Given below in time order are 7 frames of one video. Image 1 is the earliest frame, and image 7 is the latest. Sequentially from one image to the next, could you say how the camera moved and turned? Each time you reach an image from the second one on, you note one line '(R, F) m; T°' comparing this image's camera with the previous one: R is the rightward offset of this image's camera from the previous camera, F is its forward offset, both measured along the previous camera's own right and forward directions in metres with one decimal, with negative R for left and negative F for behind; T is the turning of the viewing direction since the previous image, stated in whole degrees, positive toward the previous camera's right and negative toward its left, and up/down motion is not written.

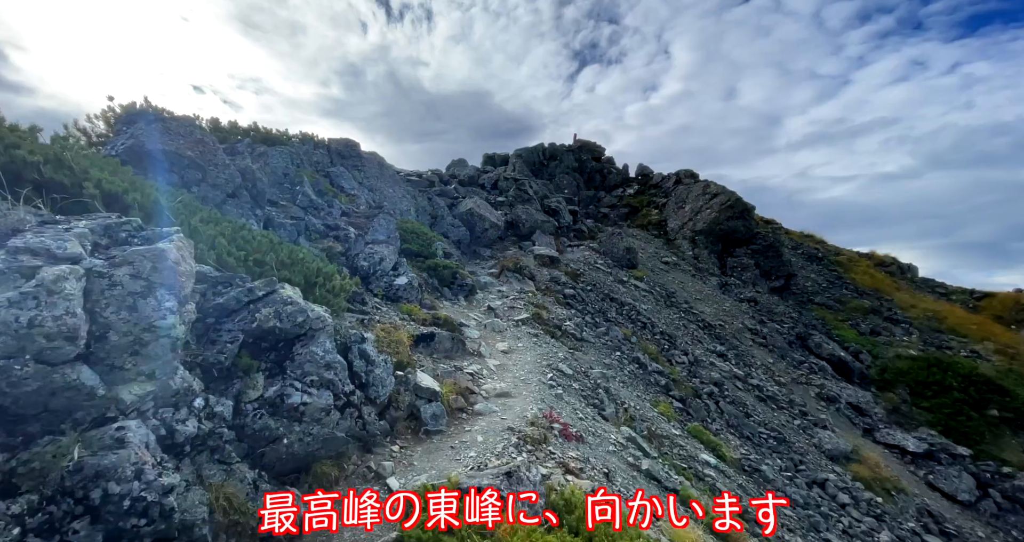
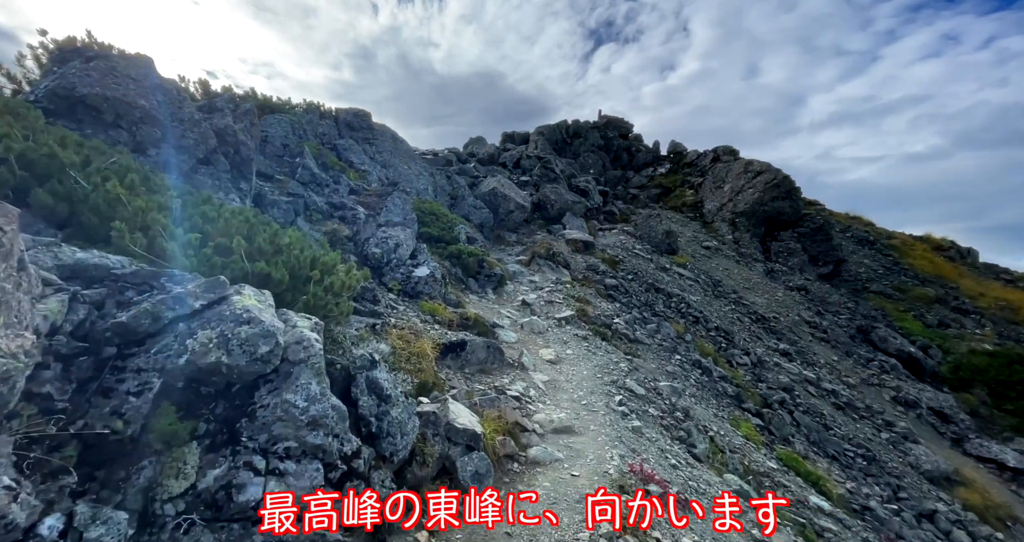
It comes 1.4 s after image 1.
(-1.3, +3.8) m; -2°
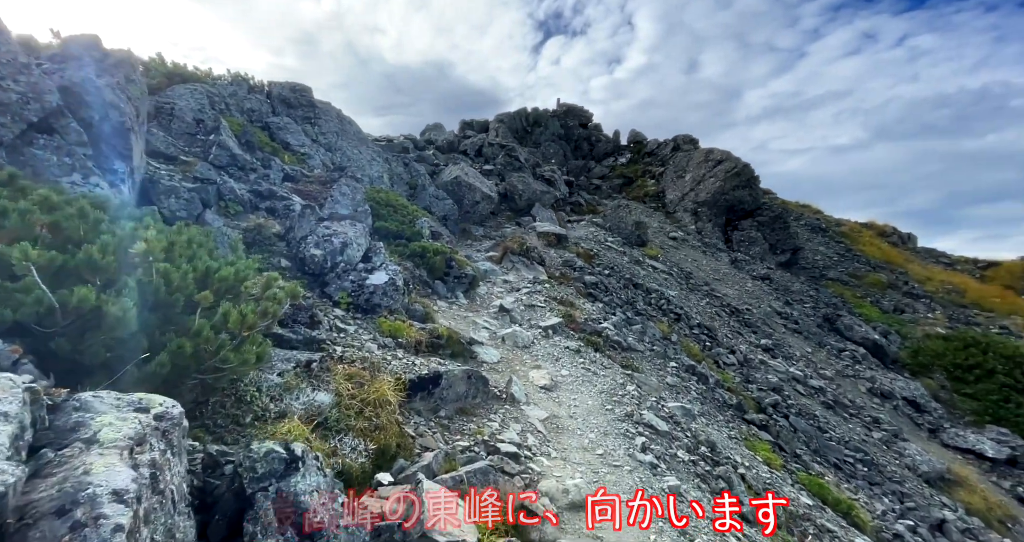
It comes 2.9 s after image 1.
(-0.6, +3.0) m; +6°
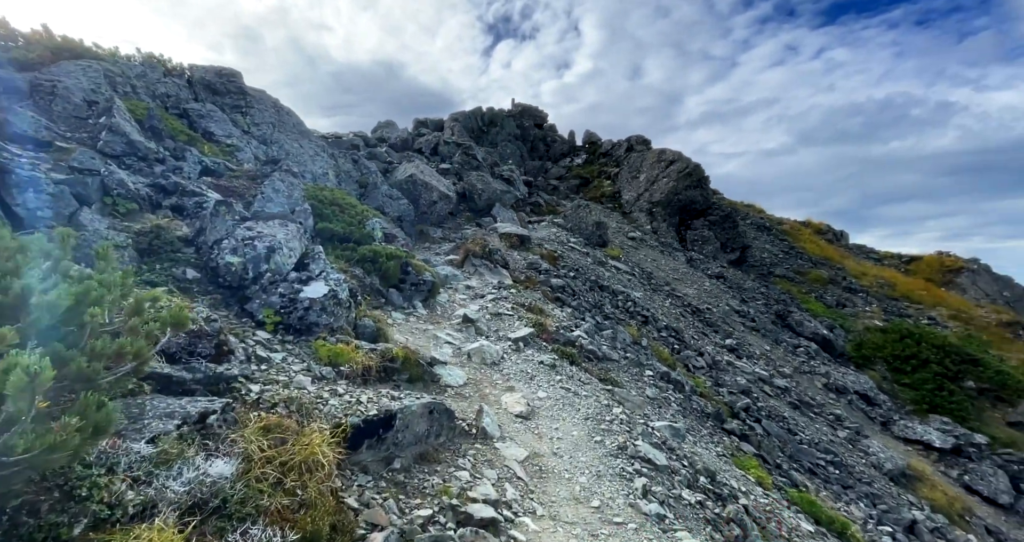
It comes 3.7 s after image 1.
(-0.2, +1.8) m; +6°
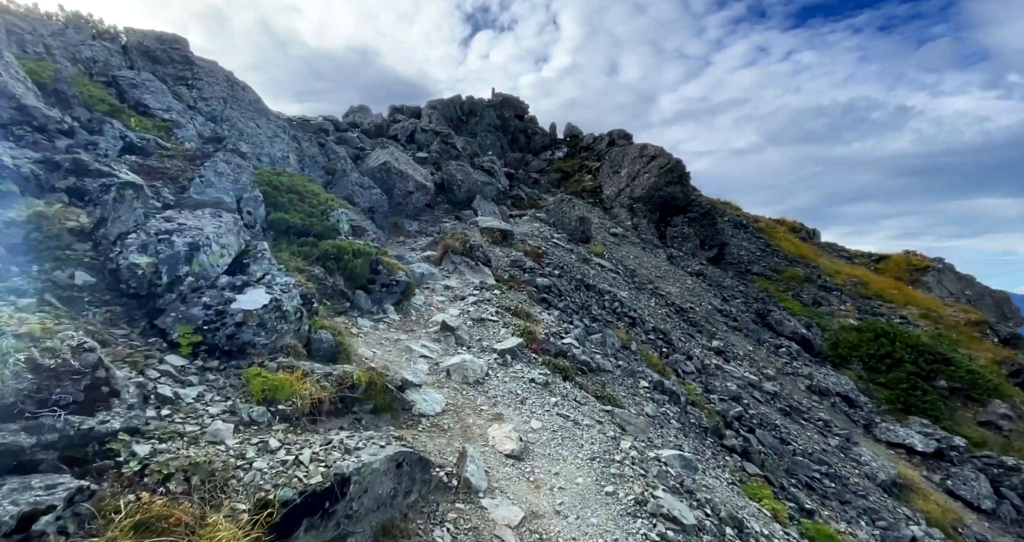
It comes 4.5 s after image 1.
(-0.3, +1.9) m; +3°
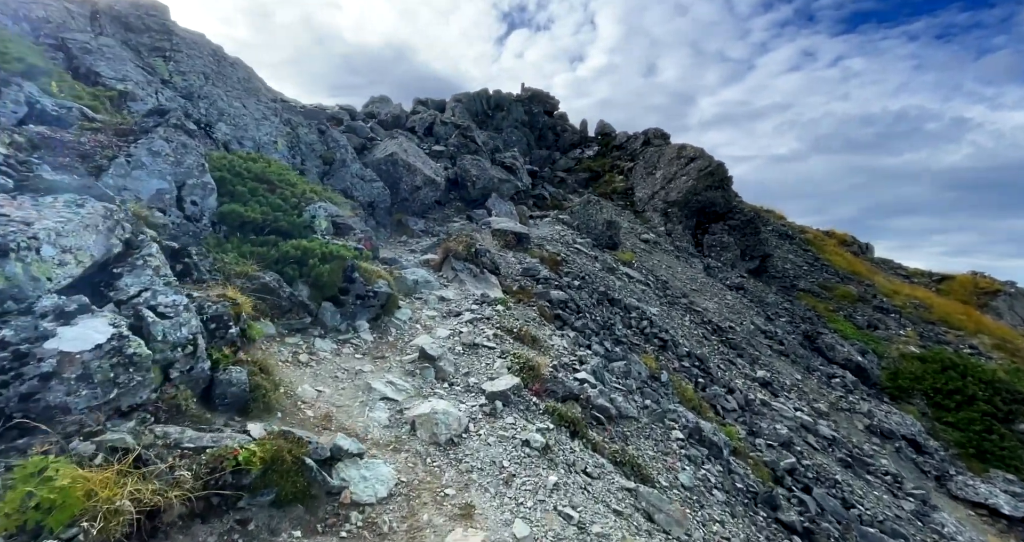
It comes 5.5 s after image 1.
(+0.7, +3.1) m; -4°
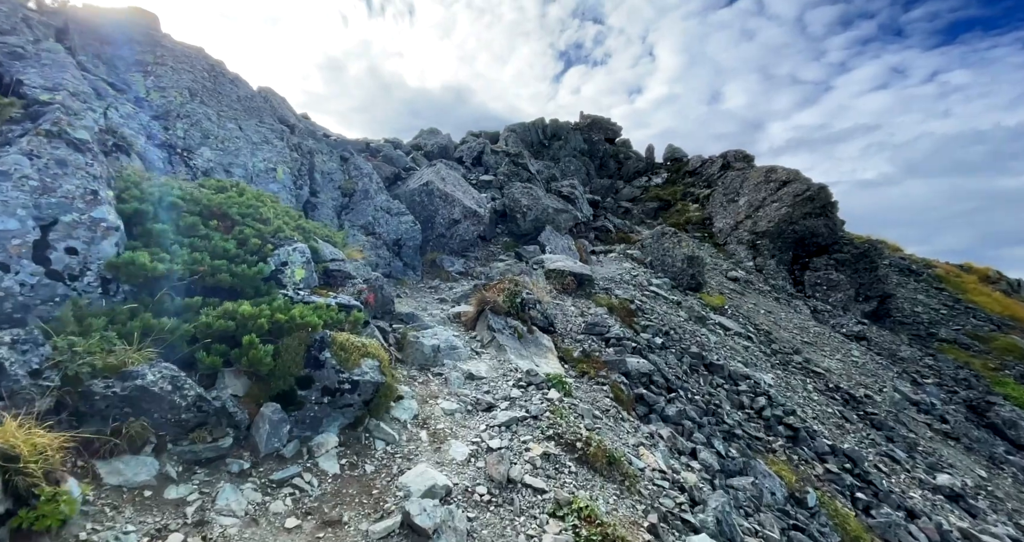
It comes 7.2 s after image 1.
(-0.1, +5.2) m; -8°
